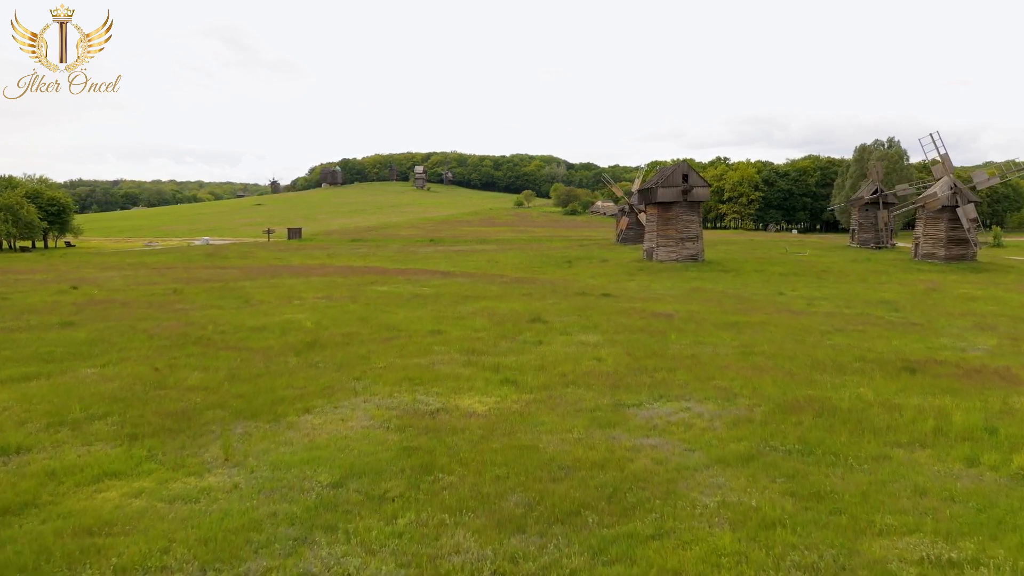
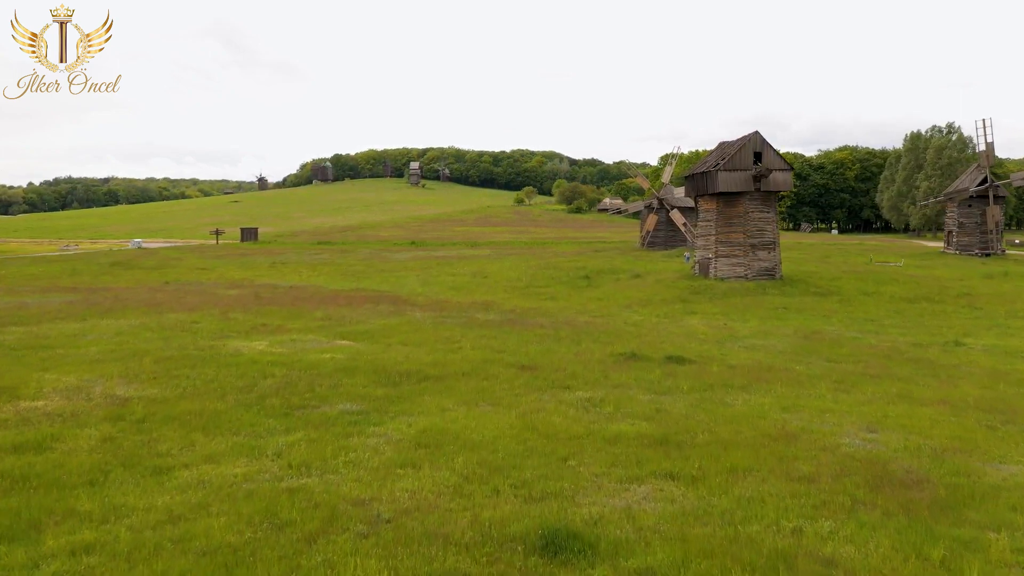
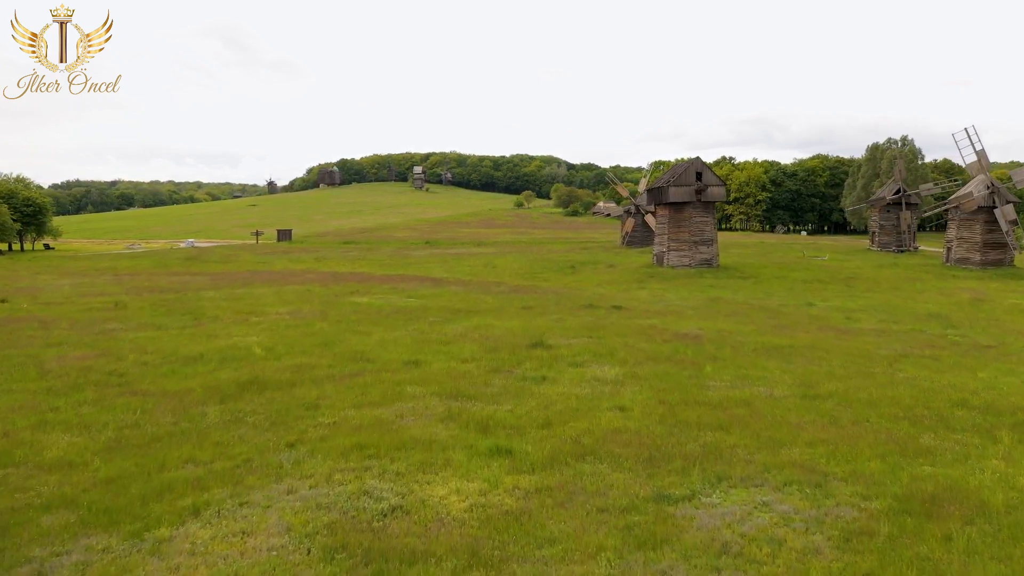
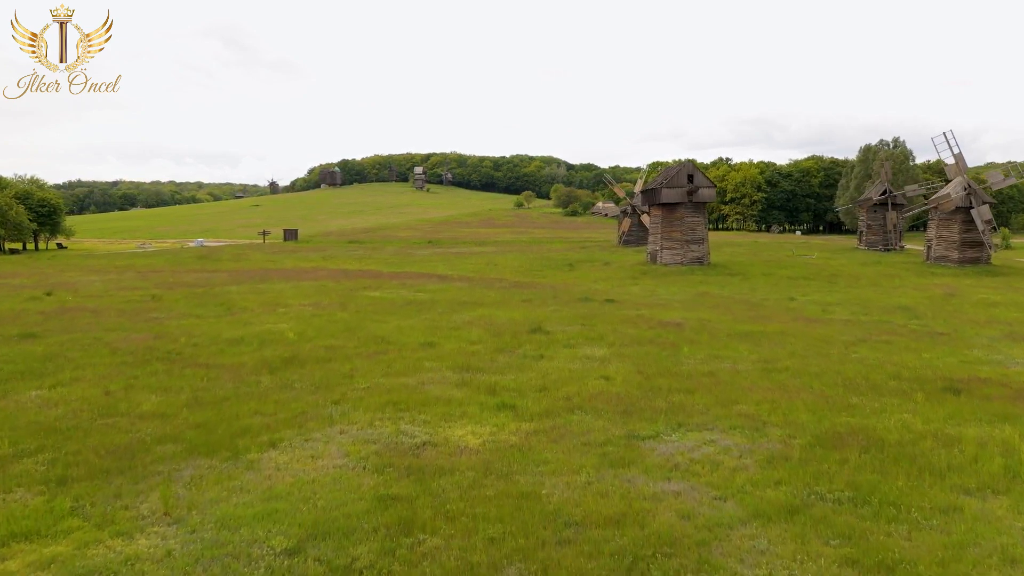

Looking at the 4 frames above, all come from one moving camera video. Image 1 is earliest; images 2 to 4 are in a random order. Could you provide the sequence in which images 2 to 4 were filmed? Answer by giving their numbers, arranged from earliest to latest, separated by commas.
4, 3, 2
